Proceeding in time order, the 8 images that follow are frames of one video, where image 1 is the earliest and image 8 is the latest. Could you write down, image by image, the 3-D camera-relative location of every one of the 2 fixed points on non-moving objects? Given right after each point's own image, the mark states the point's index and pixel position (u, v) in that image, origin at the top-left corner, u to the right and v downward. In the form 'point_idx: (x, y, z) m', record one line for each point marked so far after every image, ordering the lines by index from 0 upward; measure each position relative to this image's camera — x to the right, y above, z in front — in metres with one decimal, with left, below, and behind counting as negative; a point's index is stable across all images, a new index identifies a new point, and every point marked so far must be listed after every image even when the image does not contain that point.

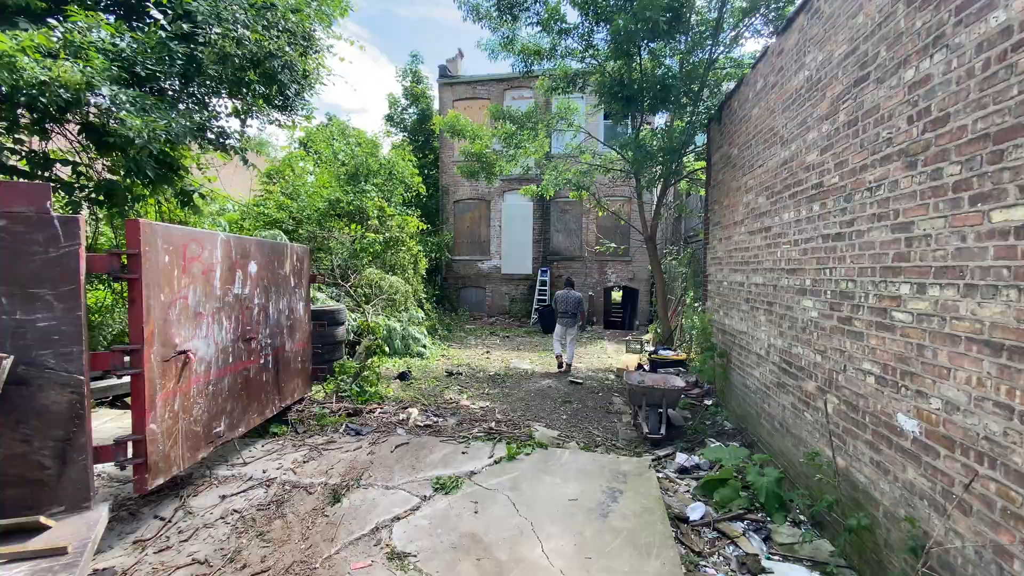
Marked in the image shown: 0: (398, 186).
0: (-2.7, +2.4, +11.2) m
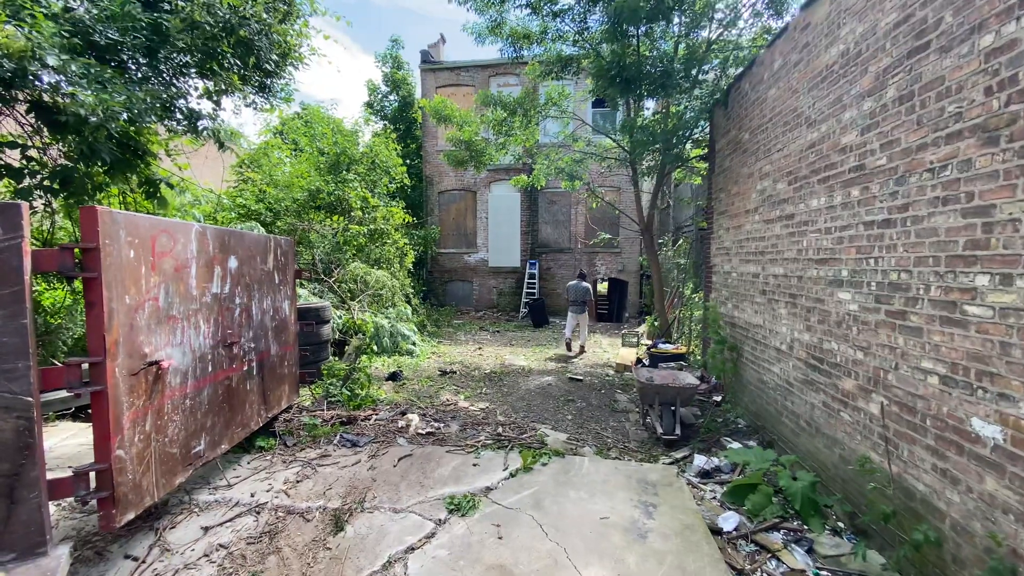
0: (-2.9, +2.5, +10.7) m
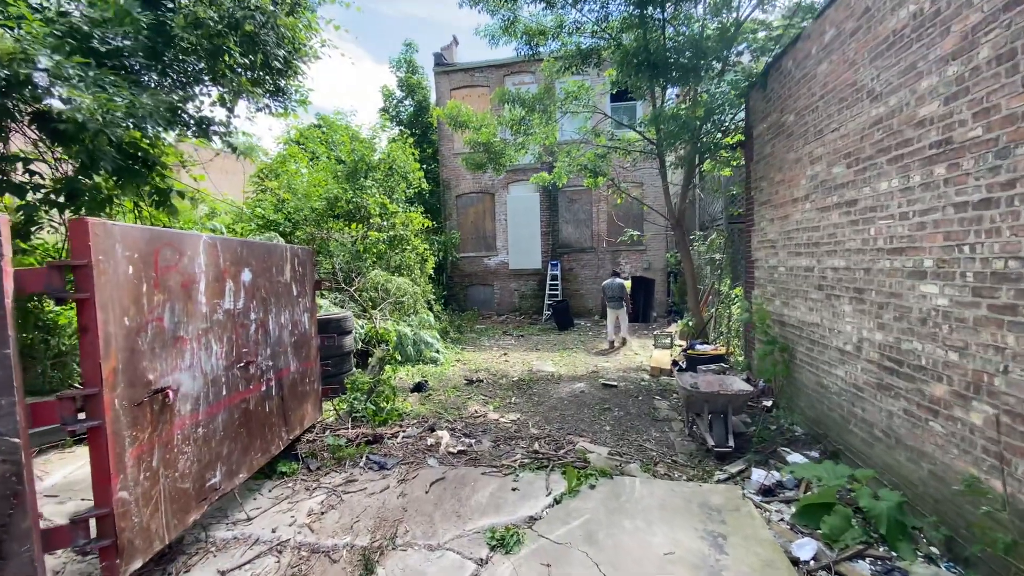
0: (-2.5, +2.4, +10.5) m
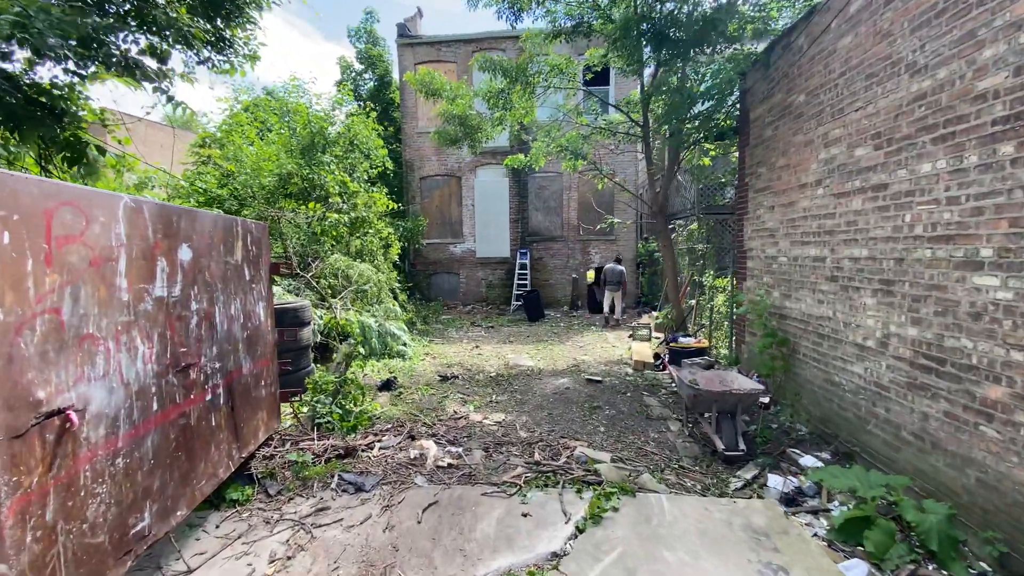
0: (-3.1, +2.6, +9.7) m
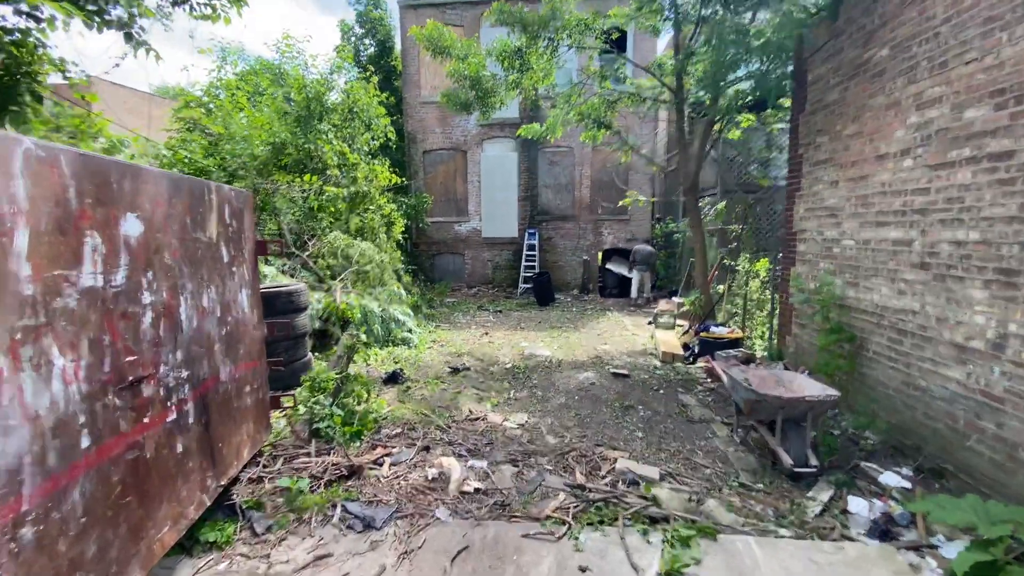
0: (-2.9, +3.0, +8.9) m
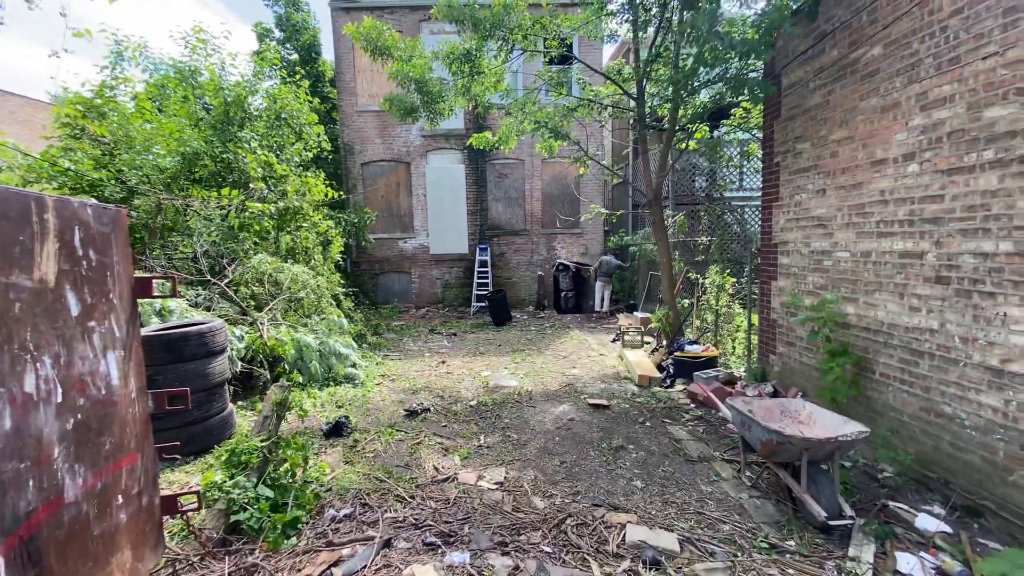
0: (-3.7, +2.5, +8.0) m
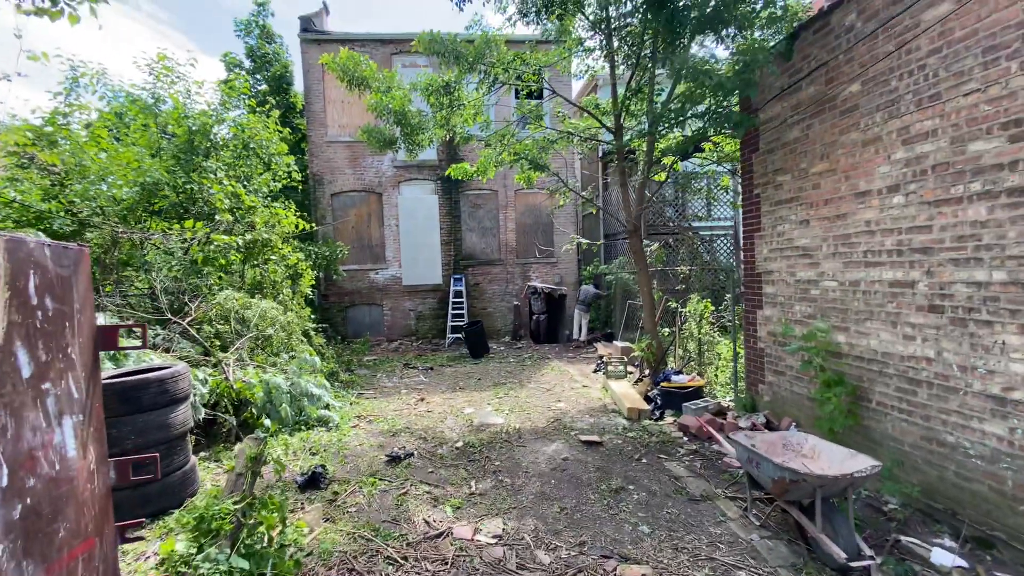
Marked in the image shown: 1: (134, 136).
0: (-4.1, +2.0, +7.7) m
1: (-5.1, +2.1, +6.3) m
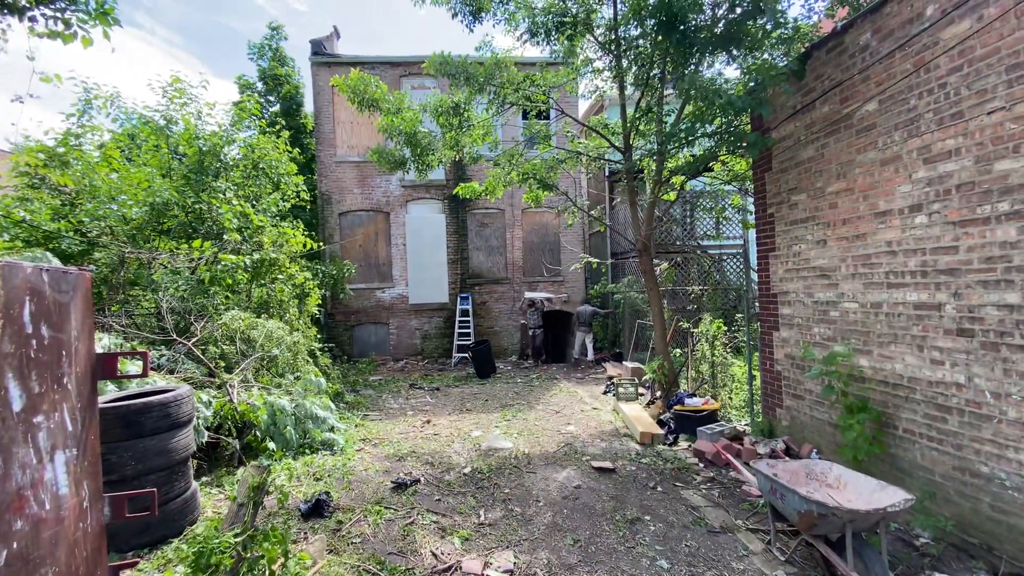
0: (-4.0, +1.7, +7.7) m
1: (-4.9, +1.8, +6.4) m
